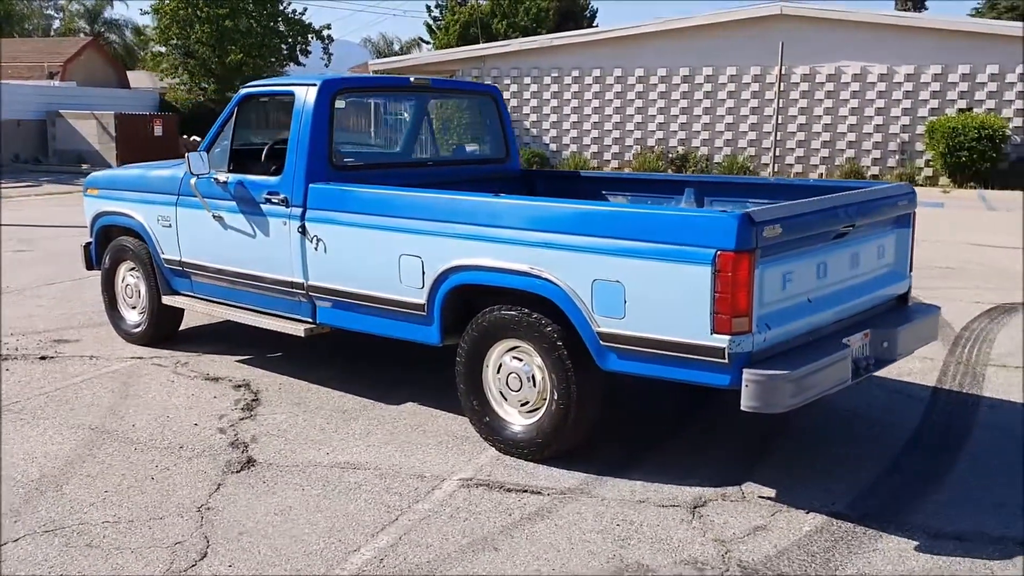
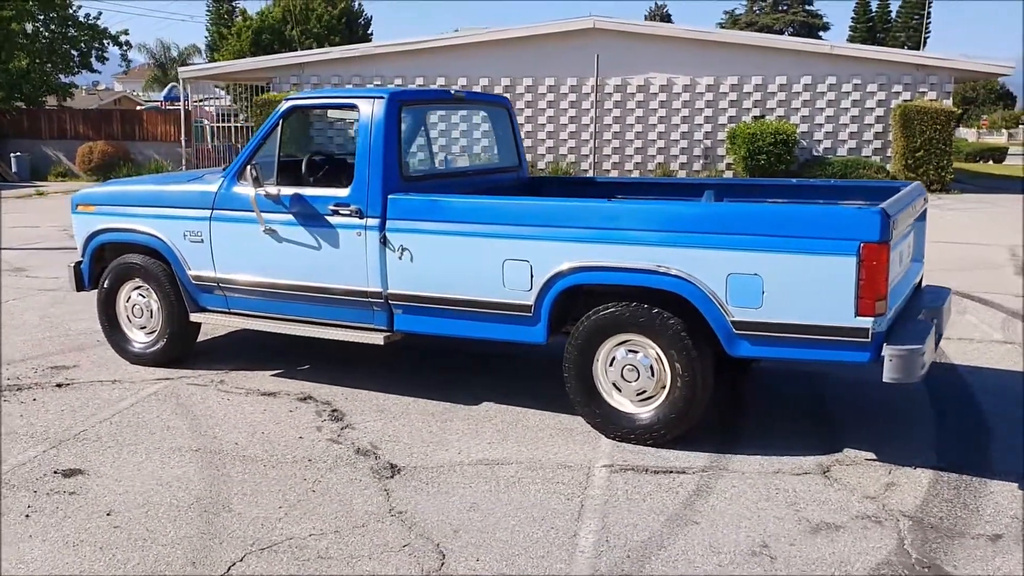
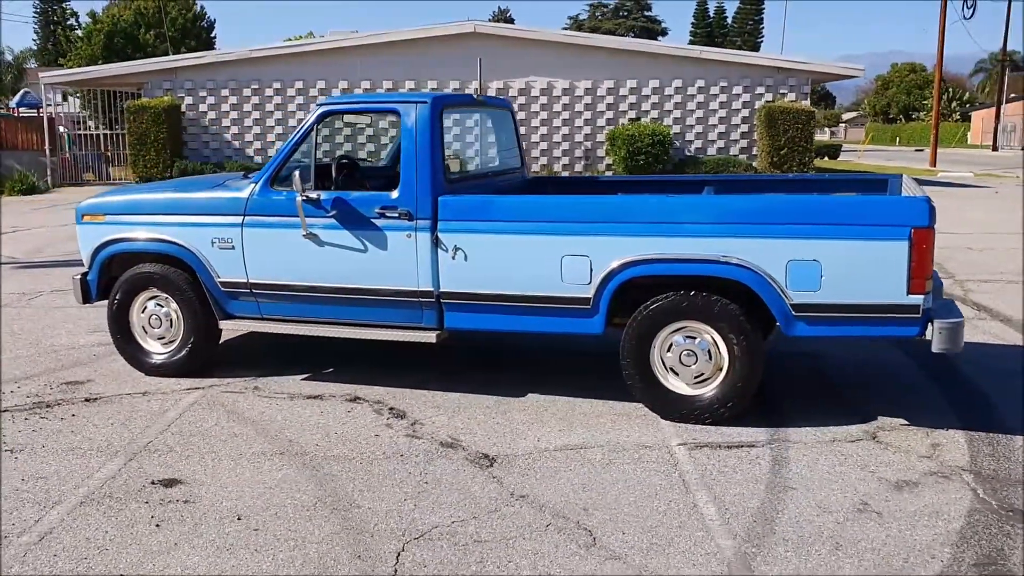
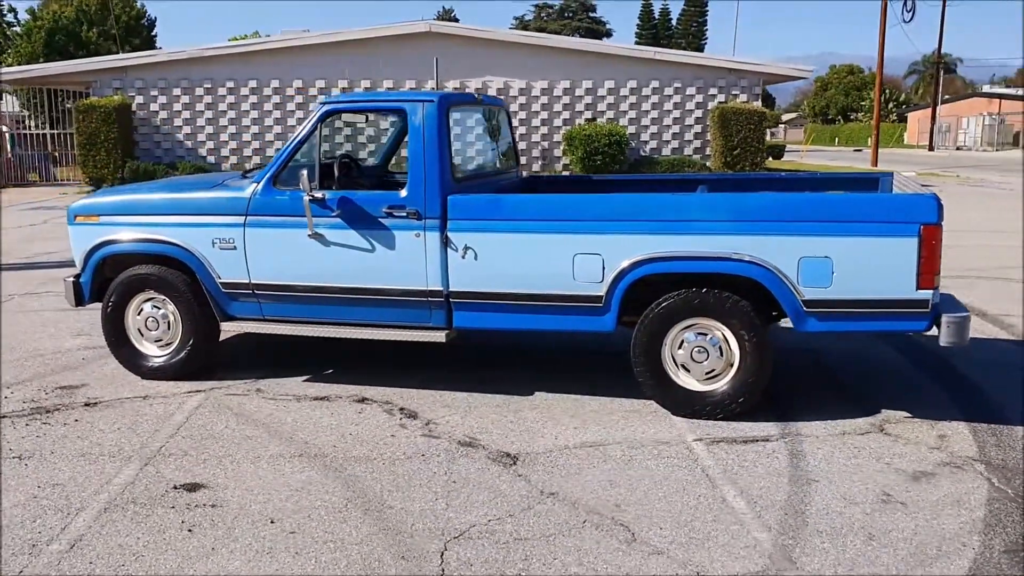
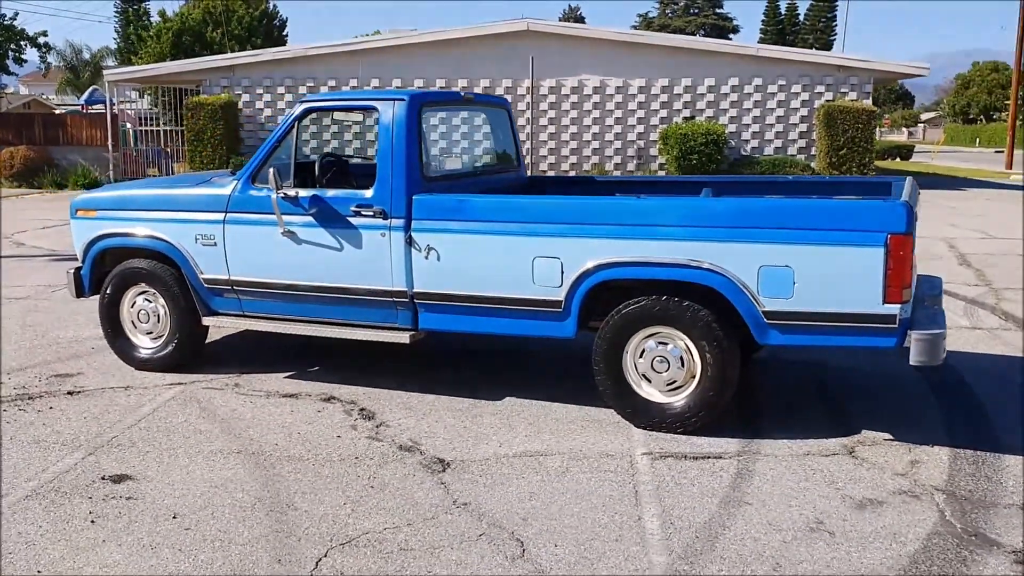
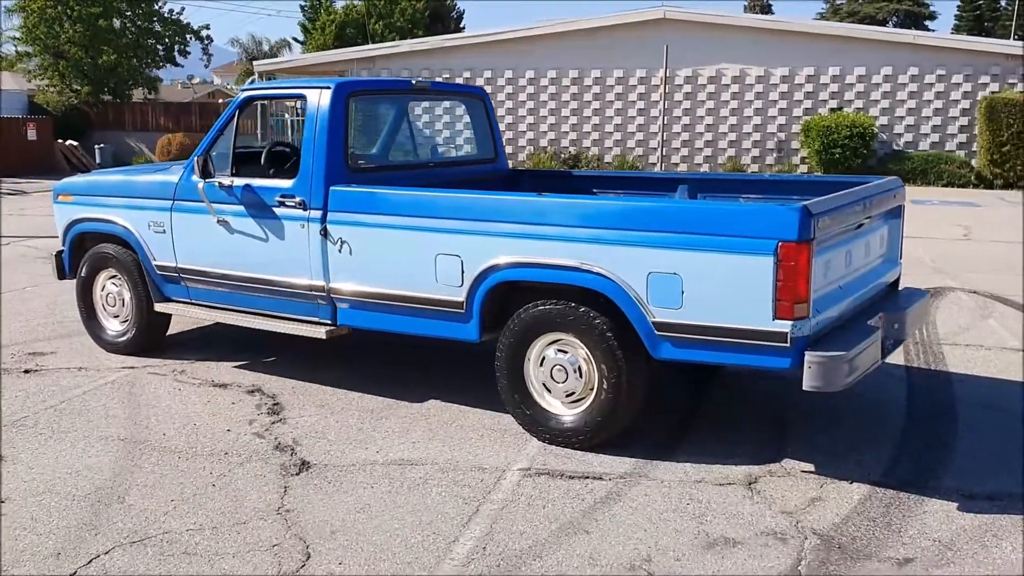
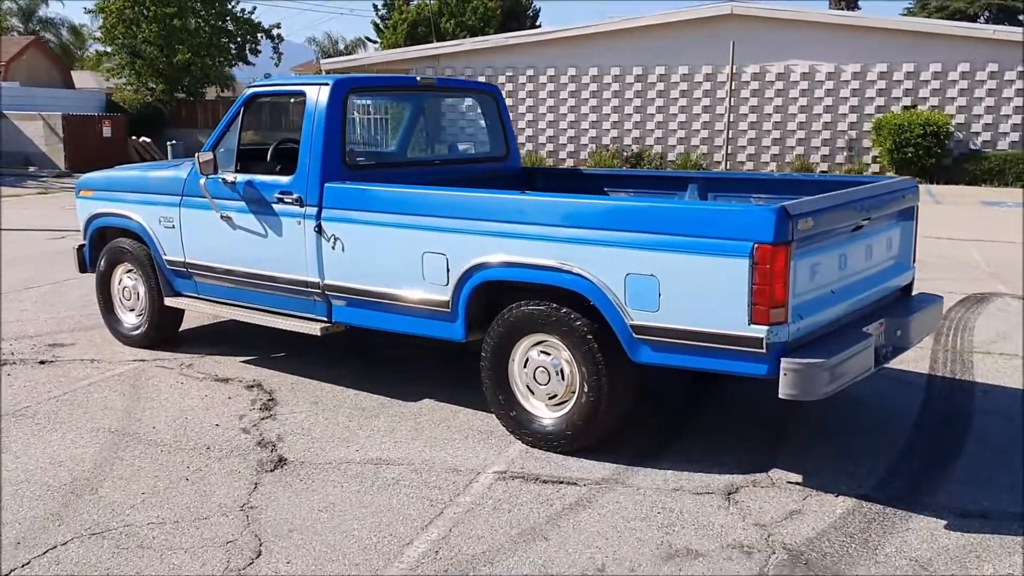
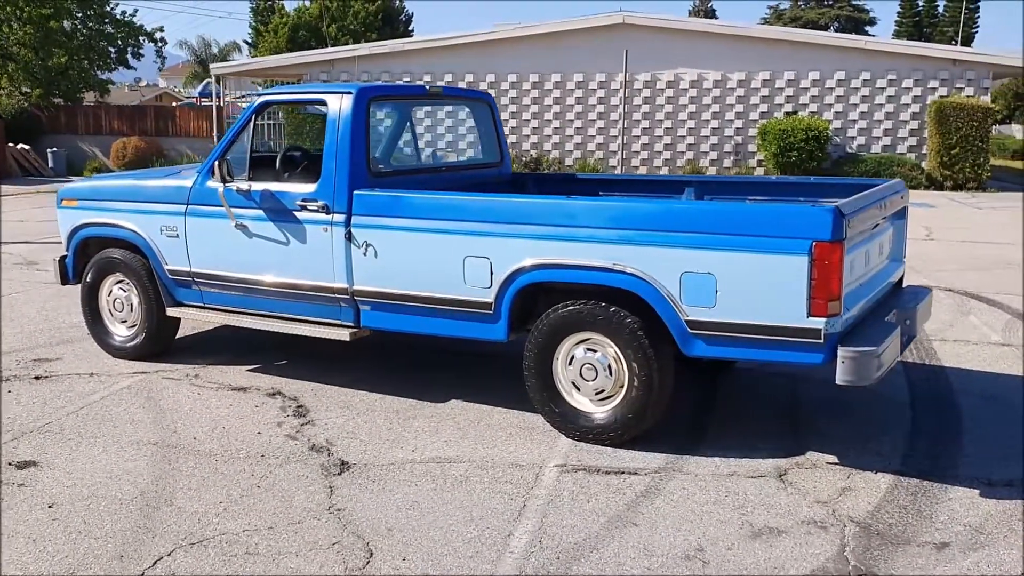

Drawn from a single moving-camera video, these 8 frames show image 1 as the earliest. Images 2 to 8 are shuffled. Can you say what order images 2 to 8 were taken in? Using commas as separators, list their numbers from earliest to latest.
7, 6, 8, 2, 5, 3, 4
